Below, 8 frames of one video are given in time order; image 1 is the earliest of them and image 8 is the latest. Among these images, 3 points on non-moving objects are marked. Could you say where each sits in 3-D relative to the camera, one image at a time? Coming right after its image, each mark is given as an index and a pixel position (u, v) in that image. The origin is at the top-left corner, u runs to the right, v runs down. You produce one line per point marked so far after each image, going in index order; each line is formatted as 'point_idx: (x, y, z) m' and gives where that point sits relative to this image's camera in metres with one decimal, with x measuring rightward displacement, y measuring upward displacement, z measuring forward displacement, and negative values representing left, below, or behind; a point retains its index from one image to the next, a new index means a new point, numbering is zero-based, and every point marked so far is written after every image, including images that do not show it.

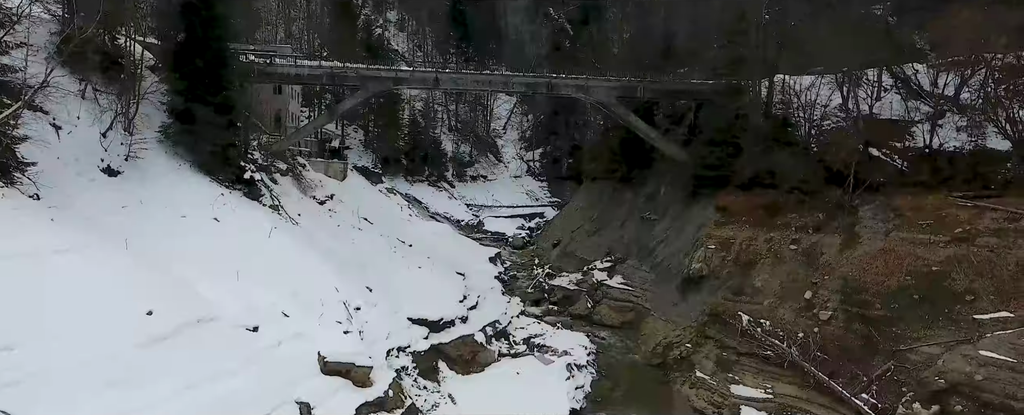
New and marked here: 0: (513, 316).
0: (0.0, -3.6, +18.8) m
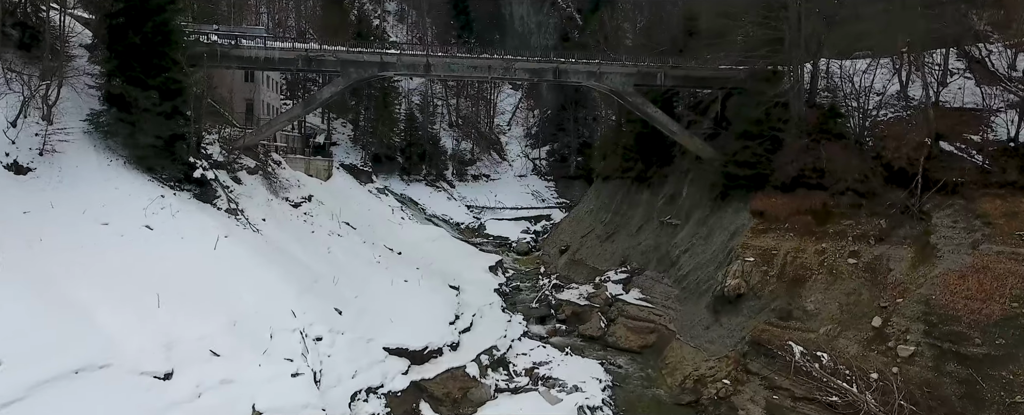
0: (0.0, -3.8, +16.0) m
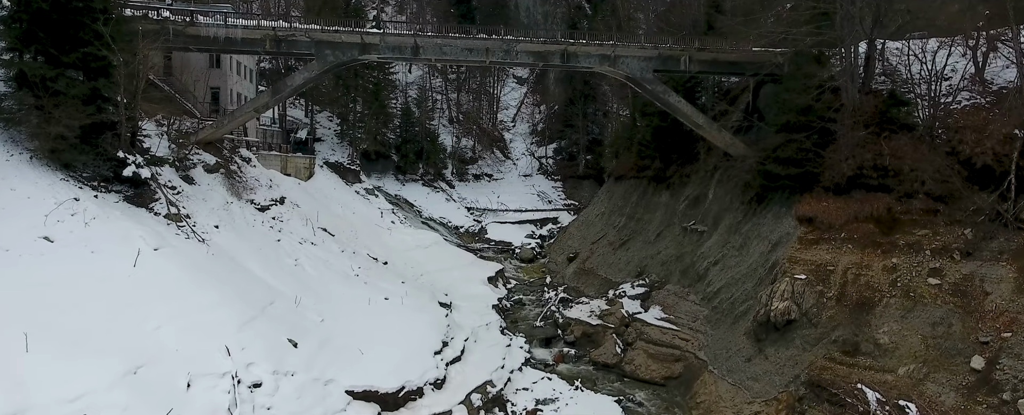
0: (0.0, -3.9, +13.4) m
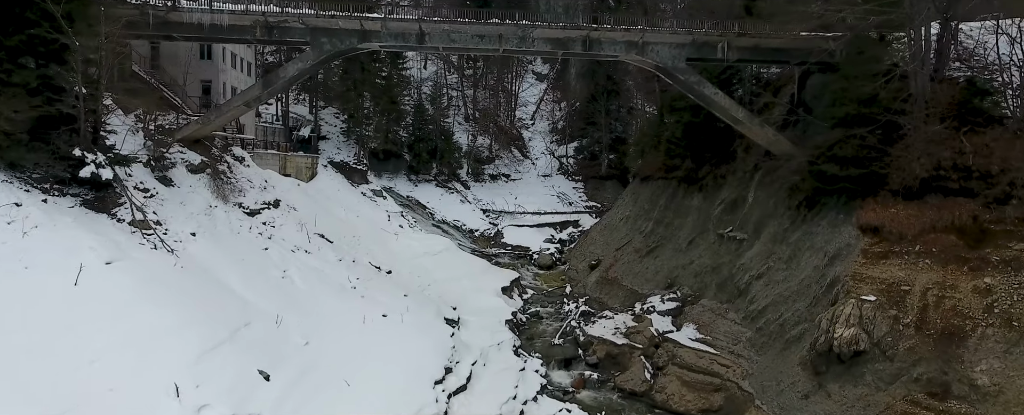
0: (+0.3, -4.0, +11.6) m
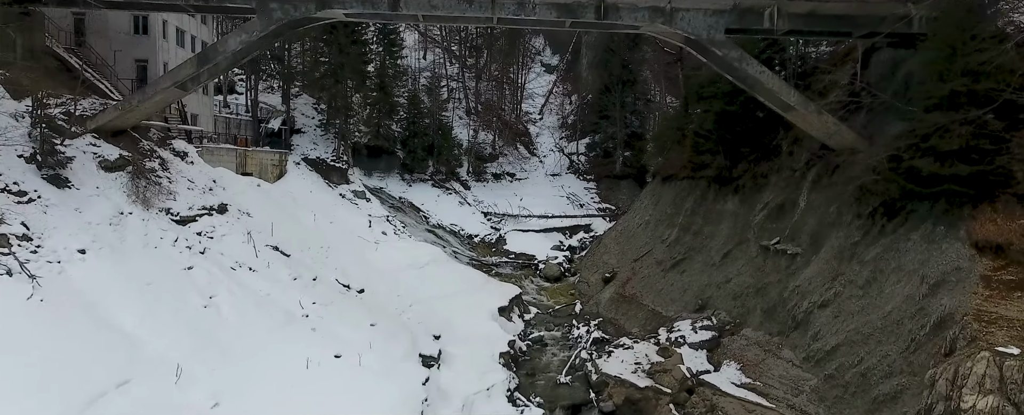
0: (+0.1, -4.2, +8.6) m
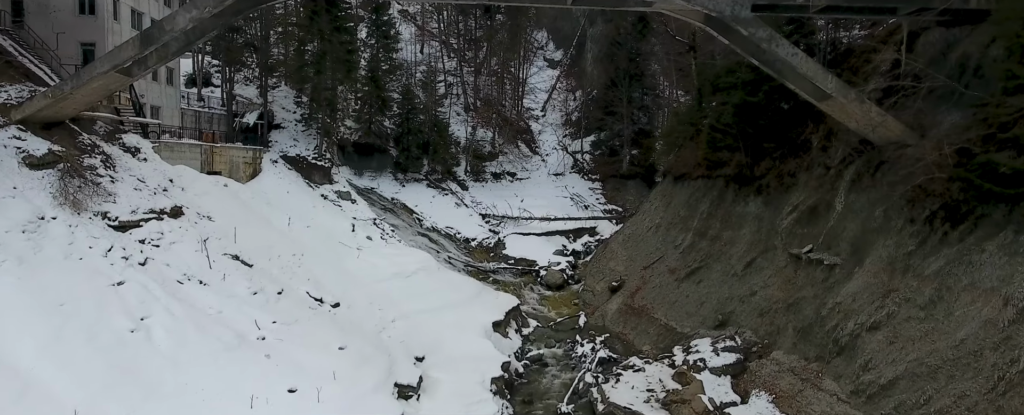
0: (-0.1, -4.2, +6.9) m
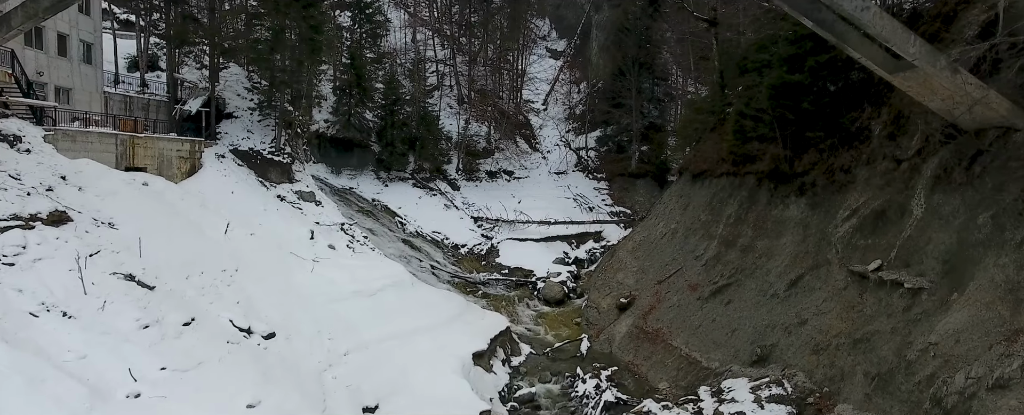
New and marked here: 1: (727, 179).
0: (-0.4, -4.3, +4.2) m
1: (+5.6, +0.7, +14.6) m
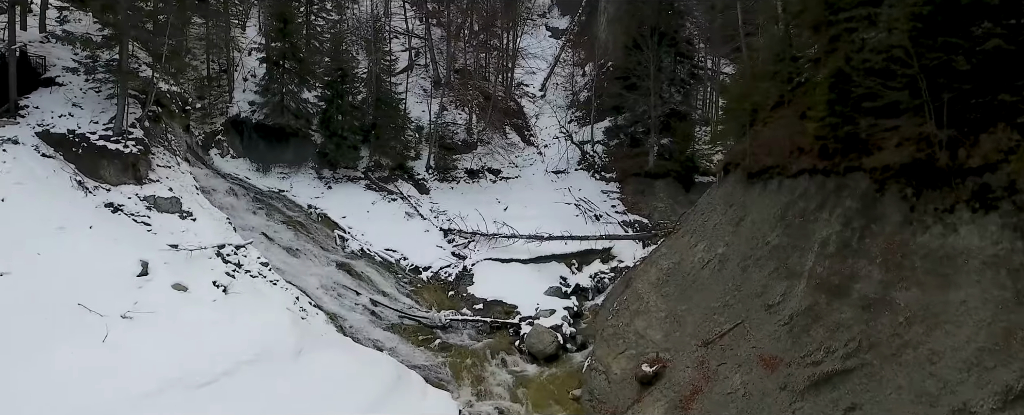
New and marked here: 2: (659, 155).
0: (-1.3, -4.5, -1.2) m
1: (+4.9, +0.5, +9.1) m
2: (+5.2, +1.9, +19.9) m
